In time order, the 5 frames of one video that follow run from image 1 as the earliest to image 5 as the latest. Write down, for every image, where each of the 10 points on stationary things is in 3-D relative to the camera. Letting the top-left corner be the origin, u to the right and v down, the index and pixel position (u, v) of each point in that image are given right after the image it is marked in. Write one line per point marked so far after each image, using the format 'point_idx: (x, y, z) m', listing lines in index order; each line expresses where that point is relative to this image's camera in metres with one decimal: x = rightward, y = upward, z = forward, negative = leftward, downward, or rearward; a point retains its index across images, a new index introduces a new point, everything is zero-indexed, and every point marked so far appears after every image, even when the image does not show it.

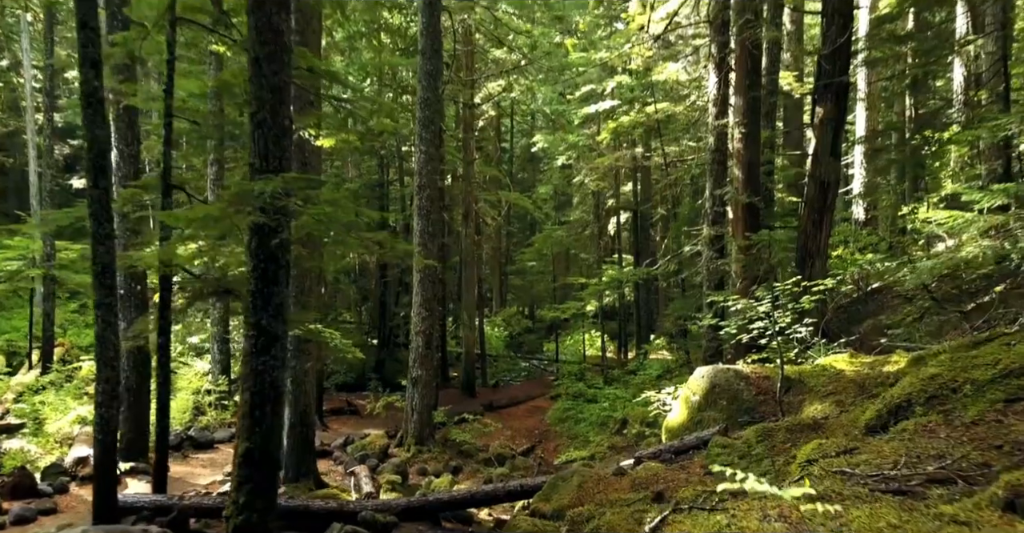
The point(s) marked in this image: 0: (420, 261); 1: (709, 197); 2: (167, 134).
0: (-1.6, +0.1, +14.5) m
1: (+3.2, +1.2, +14.1) m
2: (-3.8, +1.5, +9.4) m
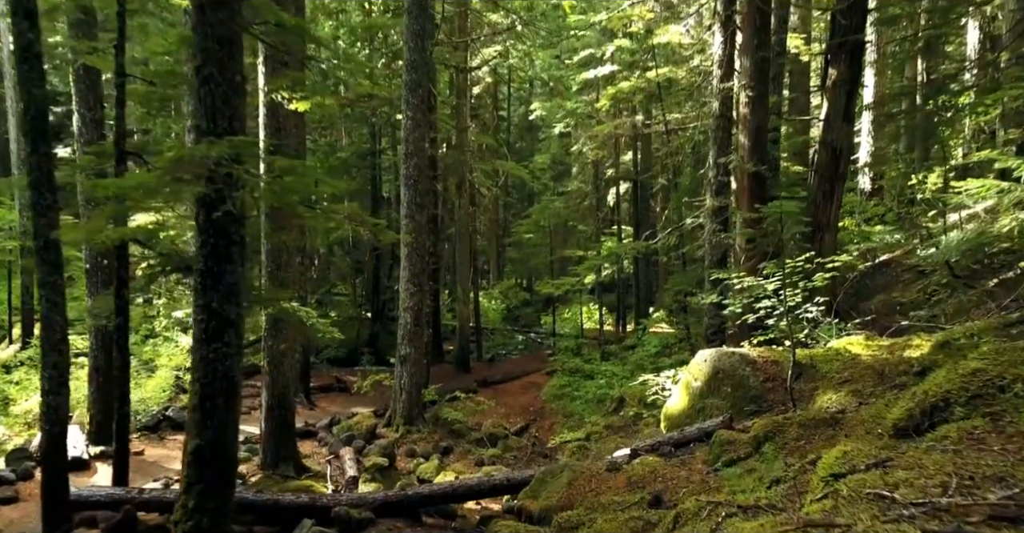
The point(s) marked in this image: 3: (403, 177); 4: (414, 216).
0: (-1.7, +0.5, +13.7) m
1: (+3.1, +1.6, +13.3) m
2: (-4.0, +1.7, +8.6) m
3: (-1.9, +1.6, +15.3) m
4: (-1.8, +0.9, +15.3) m
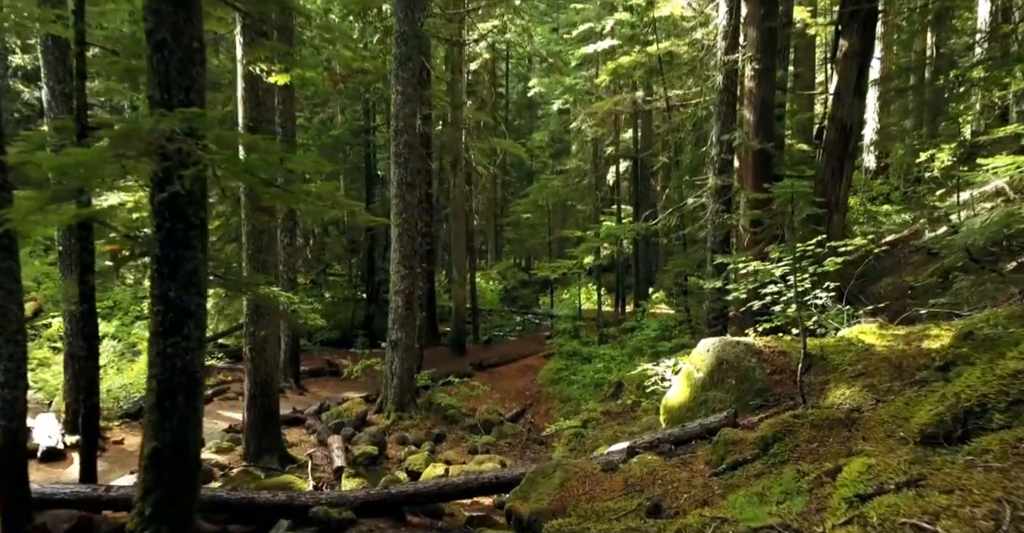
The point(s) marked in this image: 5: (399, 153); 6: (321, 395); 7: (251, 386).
0: (-1.8, +0.8, +13.1) m
1: (+3.0, +1.8, +12.7) m
2: (-4.0, +1.9, +8.0) m
3: (-2.0, +1.9, +14.7) m
4: (-1.8, +1.2, +14.7) m
5: (-1.9, +1.9, +14.6) m
6: (-3.7, -2.5, +16.9) m
7: (-3.5, -1.6, +11.3) m
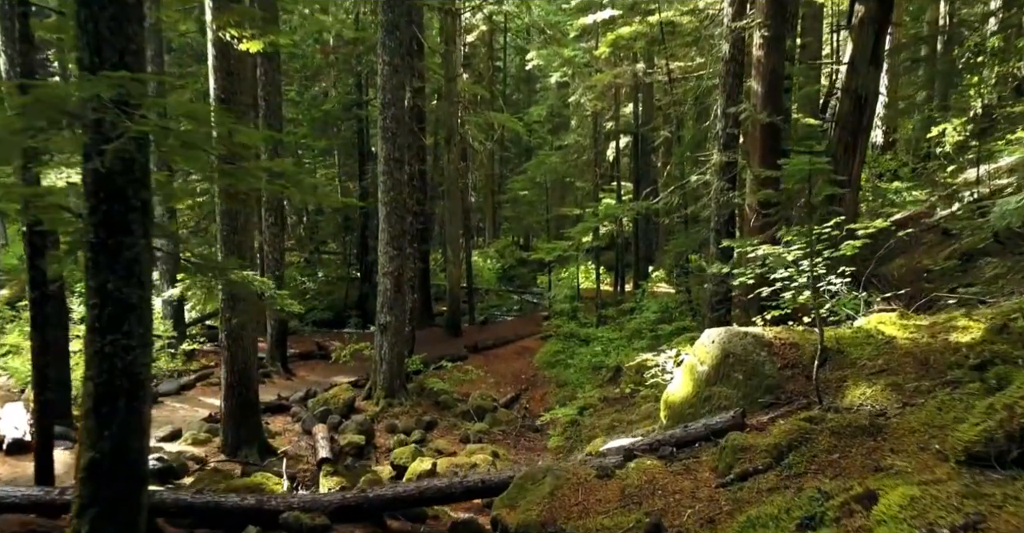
0: (-1.9, +1.1, +12.5) m
1: (+2.9, +2.1, +12.0) m
2: (-4.1, +2.0, +7.3) m
3: (-2.1, +2.2, +14.0) m
4: (-1.9, +1.5, +14.0) m
5: (-2.0, +2.3, +13.9) m
6: (-3.8, -2.1, +16.3) m
7: (-3.6, -1.4, +10.7) m
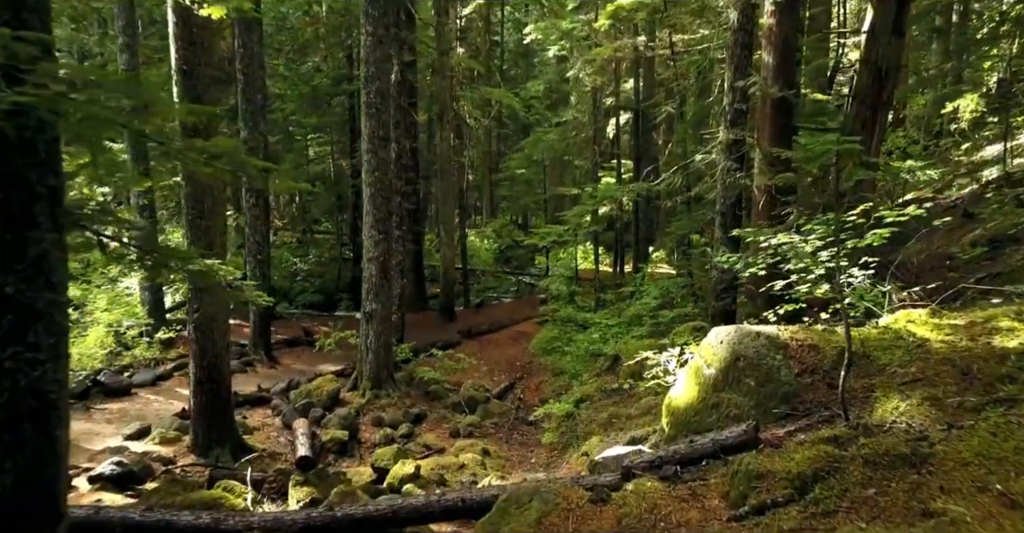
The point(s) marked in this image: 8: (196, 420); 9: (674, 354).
0: (-2.0, +1.3, +11.6) m
1: (+2.8, +2.3, +11.1) m
2: (-4.3, +2.1, +6.5) m
3: (-2.2, +2.5, +13.1) m
4: (-2.1, +1.8, +13.2) m
5: (-2.1, +2.5, +13.1) m
6: (-4.0, -1.8, +15.5) m
7: (-3.7, -1.2, +10.0) m
8: (-3.7, -1.8, +10.1) m
9: (+1.6, -0.8, +8.4) m
